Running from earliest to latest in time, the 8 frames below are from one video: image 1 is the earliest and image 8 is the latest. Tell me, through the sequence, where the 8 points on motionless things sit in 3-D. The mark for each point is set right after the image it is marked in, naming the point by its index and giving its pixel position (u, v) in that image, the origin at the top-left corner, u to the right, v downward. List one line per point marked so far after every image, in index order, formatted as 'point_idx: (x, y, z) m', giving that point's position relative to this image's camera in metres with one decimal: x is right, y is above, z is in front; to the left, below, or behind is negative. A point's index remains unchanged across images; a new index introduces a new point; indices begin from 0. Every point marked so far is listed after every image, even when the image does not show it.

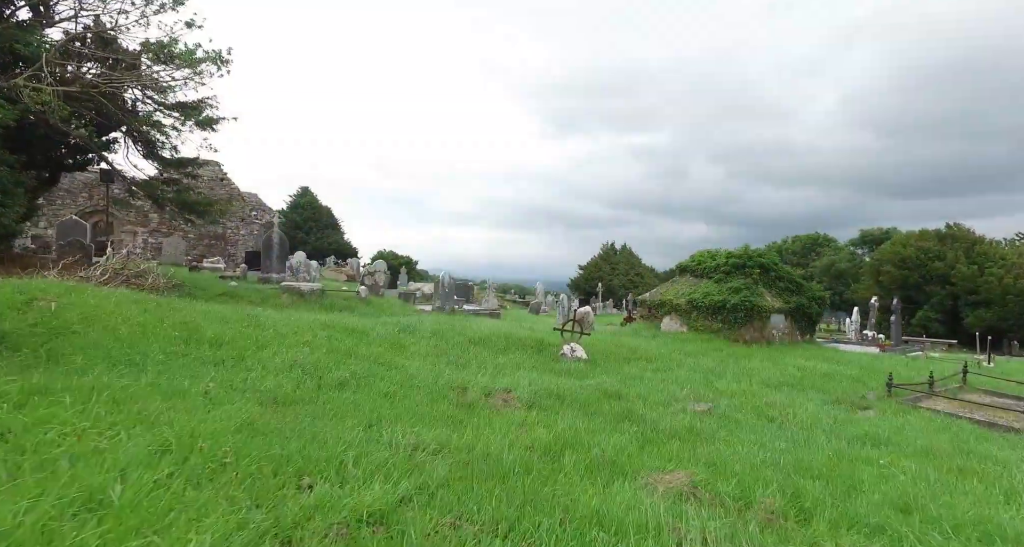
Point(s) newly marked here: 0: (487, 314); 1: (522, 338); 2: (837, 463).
0: (-0.9, -1.4, +17.1) m
1: (+0.1, -1.2, +8.9) m
2: (+2.3, -1.3, +3.5) m
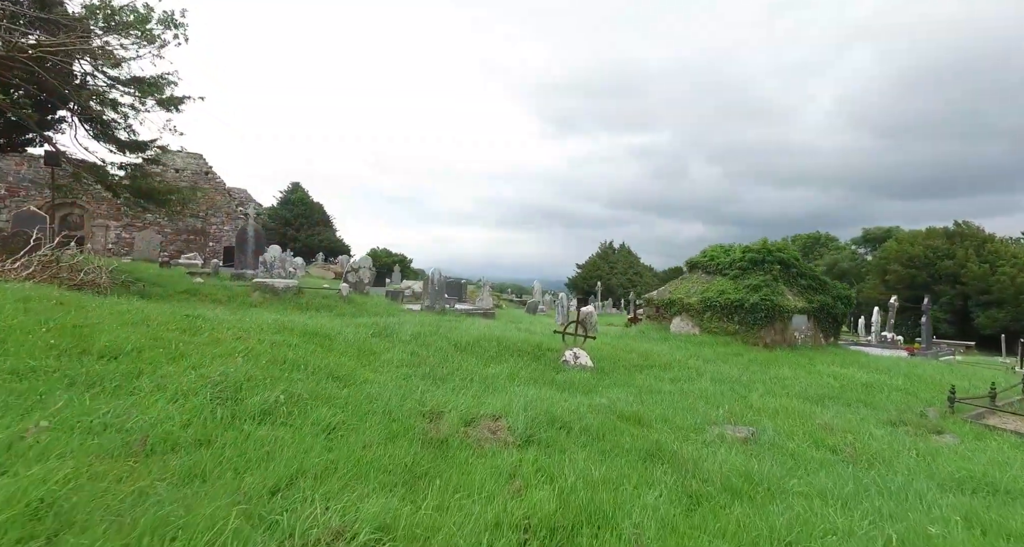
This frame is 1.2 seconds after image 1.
0: (-1.0, -1.3, +15.9) m
1: (0.0, -1.1, +7.8) m
2: (+2.2, -1.2, +2.3) m
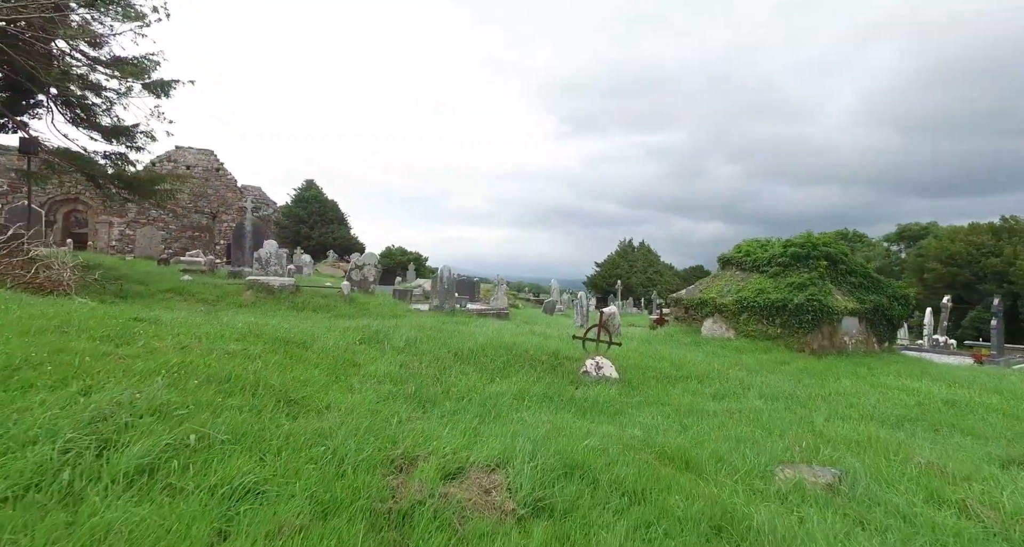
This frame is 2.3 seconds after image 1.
0: (-0.6, -1.2, +14.9) m
1: (+0.2, -1.0, +6.7) m
2: (+2.2, -1.2, +1.2) m
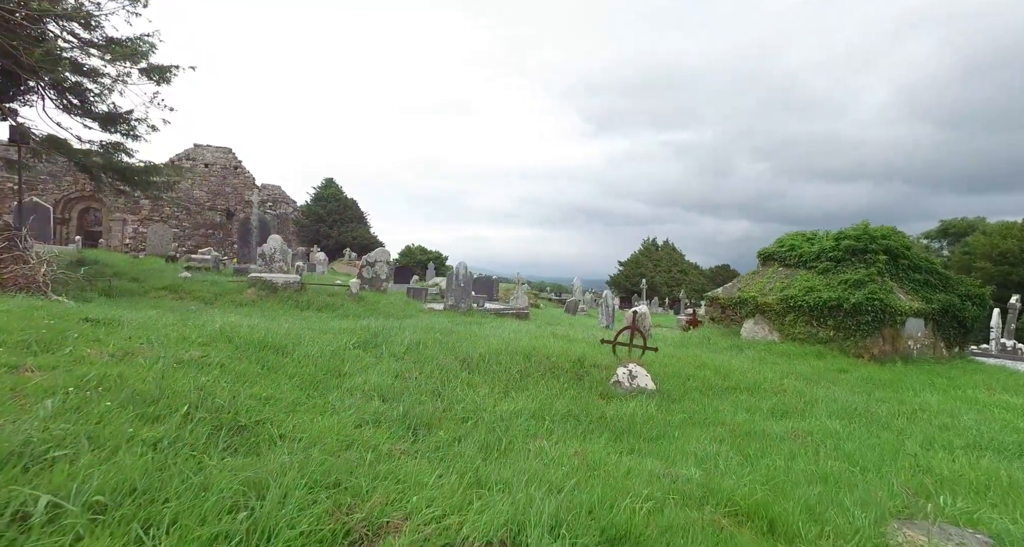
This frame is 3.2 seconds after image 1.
0: (0.0, -1.2, +14.0) m
1: (+0.4, -1.0, +5.8) m
2: (+2.2, -1.1, +0.2) m
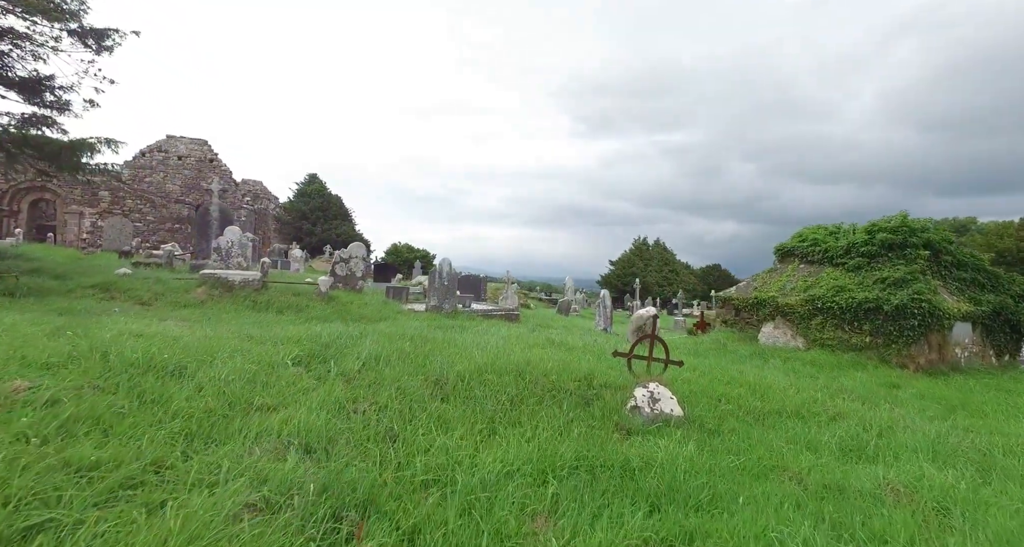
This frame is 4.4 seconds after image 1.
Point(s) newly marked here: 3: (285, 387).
0: (-0.3, -1.1, +12.8) m
1: (+0.3, -0.9, +4.6) m
2: (+2.2, -1.1, -1.0) m
3: (-1.6, -0.7, +3.4) m
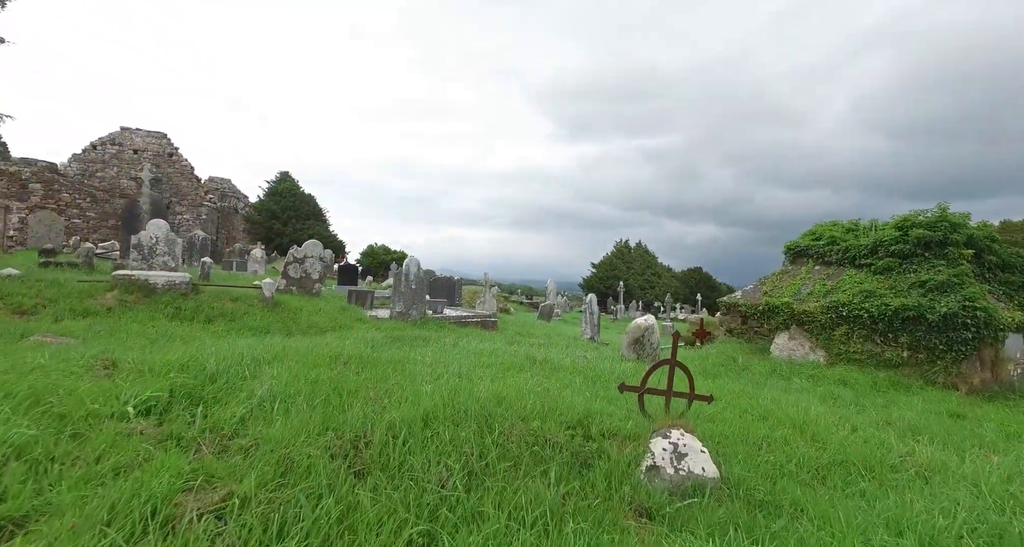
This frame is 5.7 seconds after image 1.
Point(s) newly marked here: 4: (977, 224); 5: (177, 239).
0: (-0.8, -1.1, +11.4) m
1: (+0.1, -0.9, +3.2) m
2: (+2.1, -1.1, -2.3) m
3: (-1.7, -0.7, +2.0) m
4: (+6.7, +0.7, +7.2) m
5: (-6.0, +0.6, +8.8) m
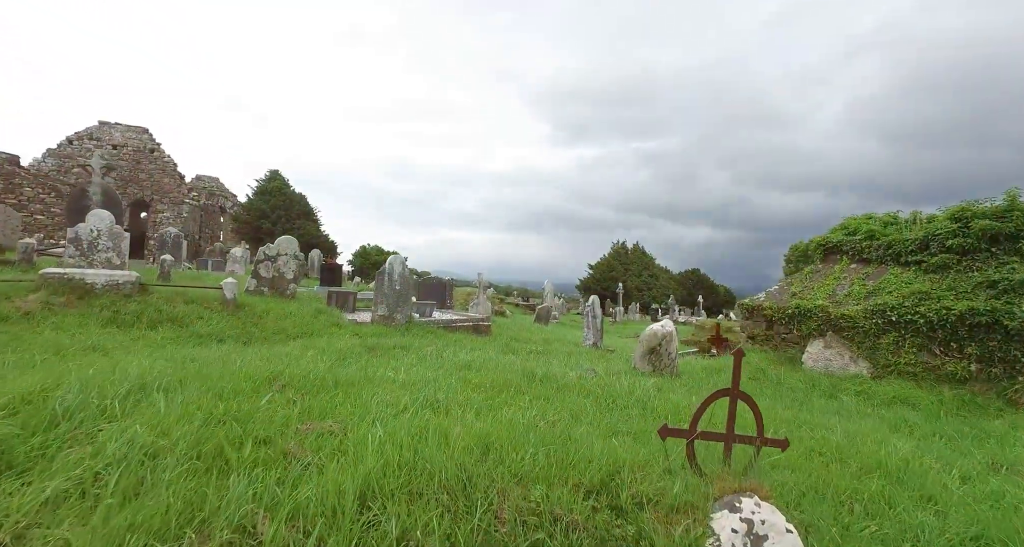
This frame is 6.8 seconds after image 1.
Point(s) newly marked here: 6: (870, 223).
0: (-0.9, -1.1, +10.3) m
1: (0.0, -0.9, +2.2) m
2: (+2.1, -1.0, -3.3) m
3: (-1.8, -0.7, +0.9) m
4: (+6.6, +0.7, +6.2) m
5: (-6.1, +0.6, +7.7) m
6: (+5.6, +0.8, +7.8) m
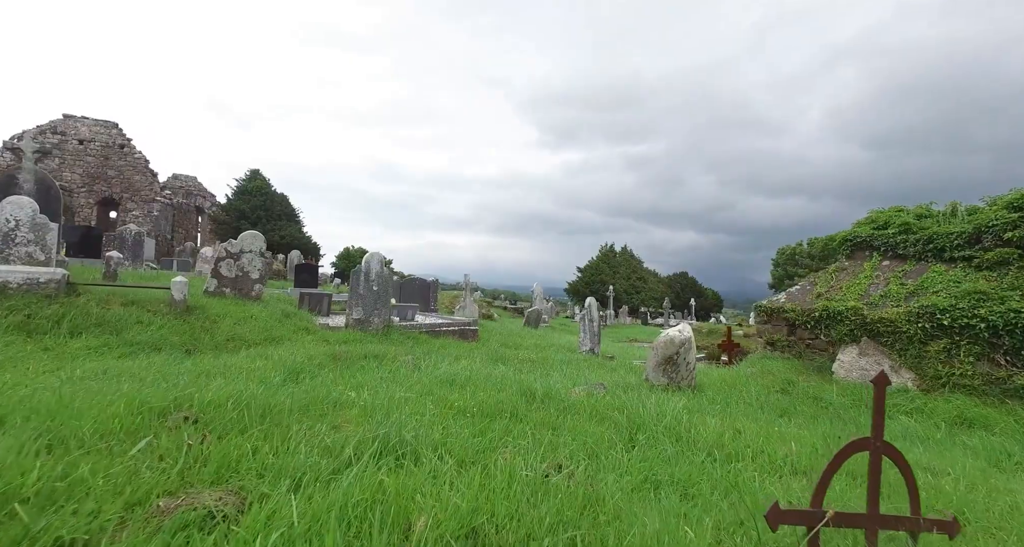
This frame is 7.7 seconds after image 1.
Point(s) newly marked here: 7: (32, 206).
0: (-1.1, -1.1, +9.3) m
1: (+0.1, -0.8, +1.2) m
2: (+2.3, -0.9, -4.2) m
3: (-1.7, -0.6, -0.1) m
4: (+6.6, +0.8, +5.4) m
5: (-6.2, +0.7, +6.6) m
6: (+5.5, +0.8, +7.0) m
7: (-6.3, +0.9, +6.5) m
